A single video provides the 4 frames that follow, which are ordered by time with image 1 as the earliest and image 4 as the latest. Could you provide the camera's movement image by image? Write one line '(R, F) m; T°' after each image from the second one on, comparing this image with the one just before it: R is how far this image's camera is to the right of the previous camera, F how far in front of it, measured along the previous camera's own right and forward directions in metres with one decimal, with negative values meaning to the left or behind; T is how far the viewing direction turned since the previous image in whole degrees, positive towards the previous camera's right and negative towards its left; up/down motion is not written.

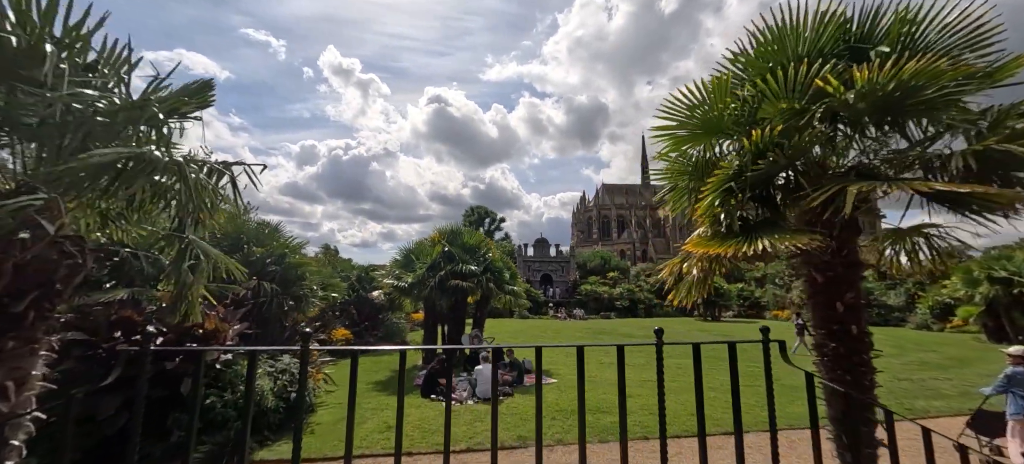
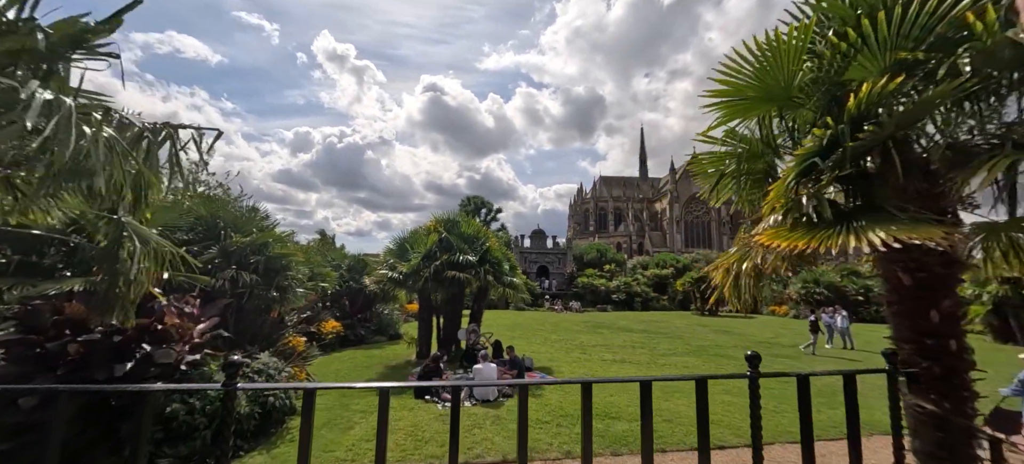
(-0.2, +0.7) m; +1°
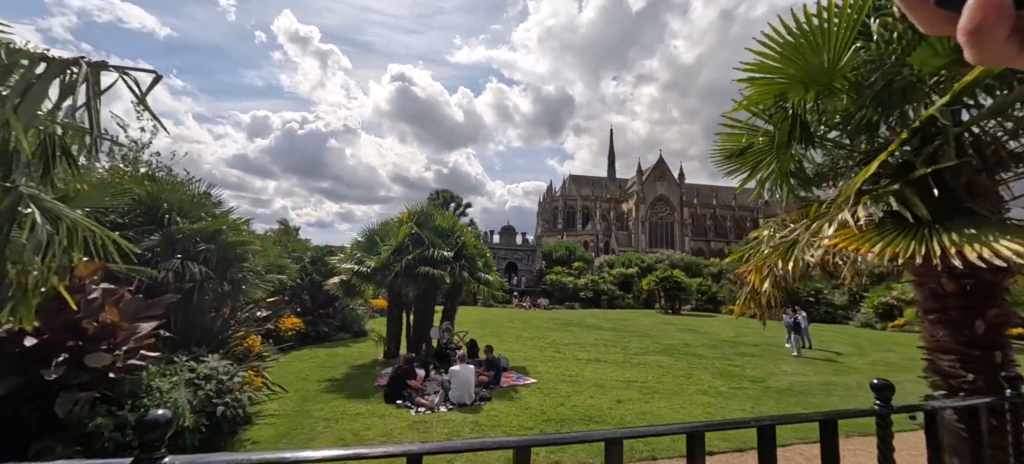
(-0.3, +0.5) m; +4°
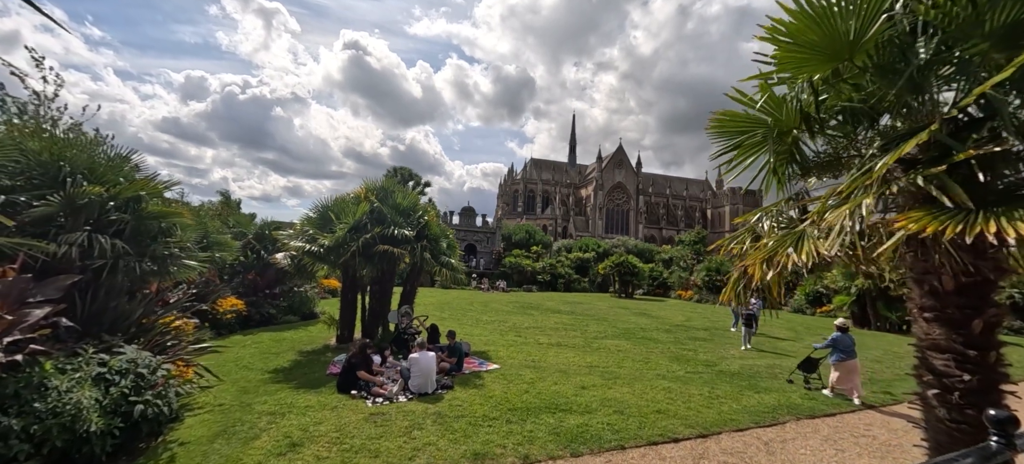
(-0.2, +0.5) m; +6°
